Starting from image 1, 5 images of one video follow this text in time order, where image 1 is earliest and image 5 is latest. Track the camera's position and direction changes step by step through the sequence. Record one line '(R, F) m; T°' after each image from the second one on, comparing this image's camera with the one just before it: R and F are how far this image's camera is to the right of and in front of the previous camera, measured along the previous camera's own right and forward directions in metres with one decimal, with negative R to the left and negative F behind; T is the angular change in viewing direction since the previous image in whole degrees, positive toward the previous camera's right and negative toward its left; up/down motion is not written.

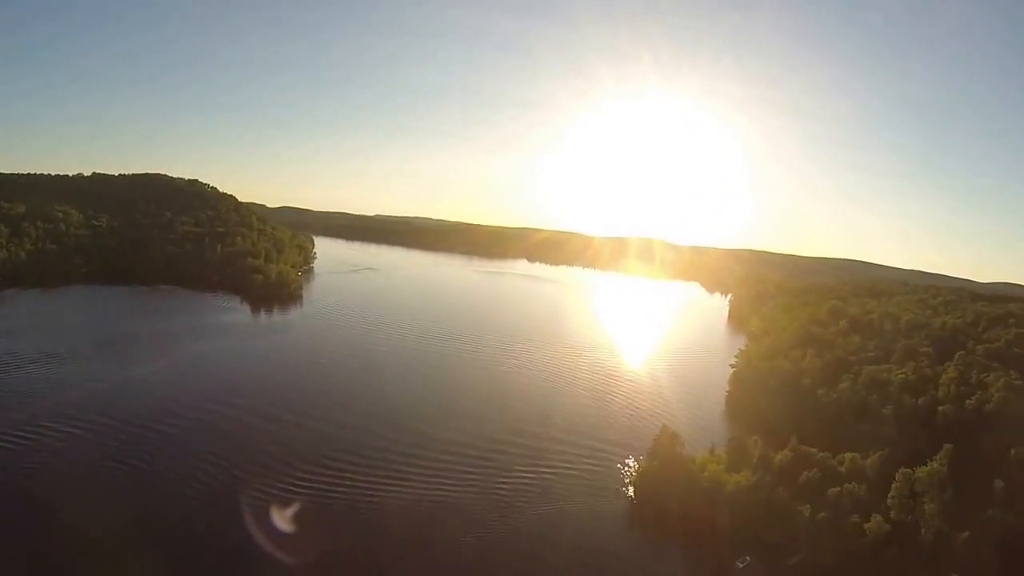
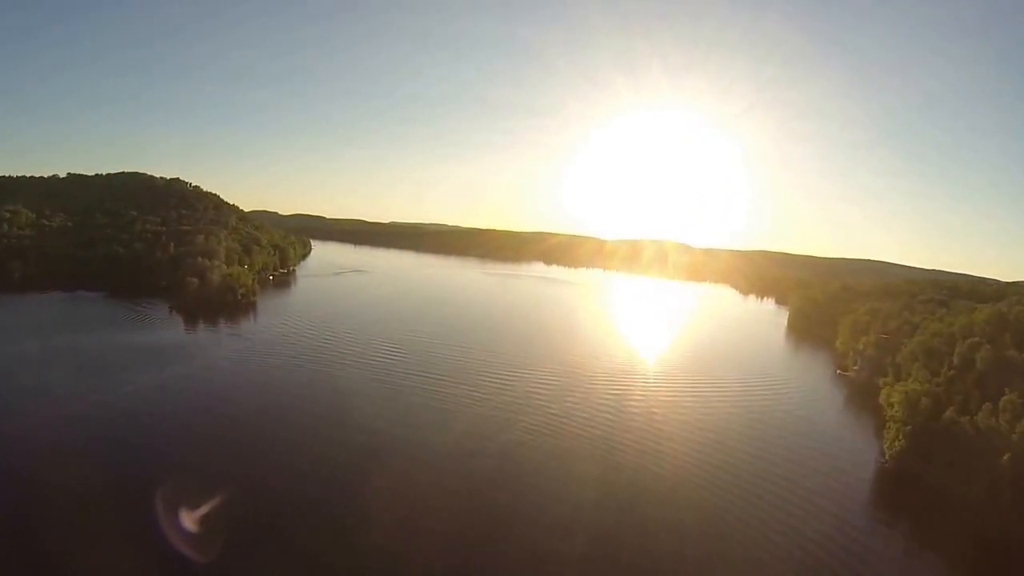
(+0.2, +7.7) m; -1°
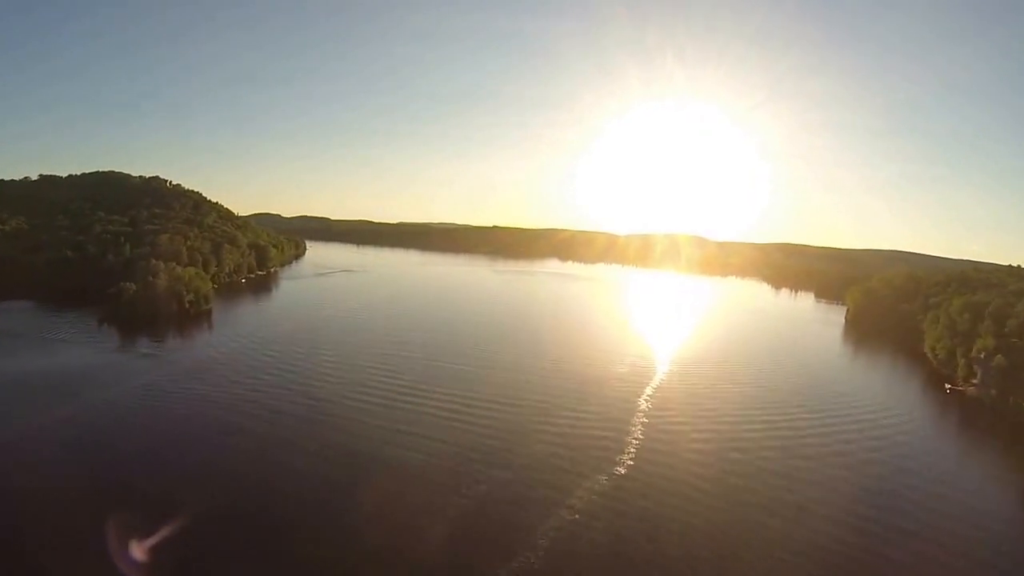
(0.0, +5.3) m; -1°
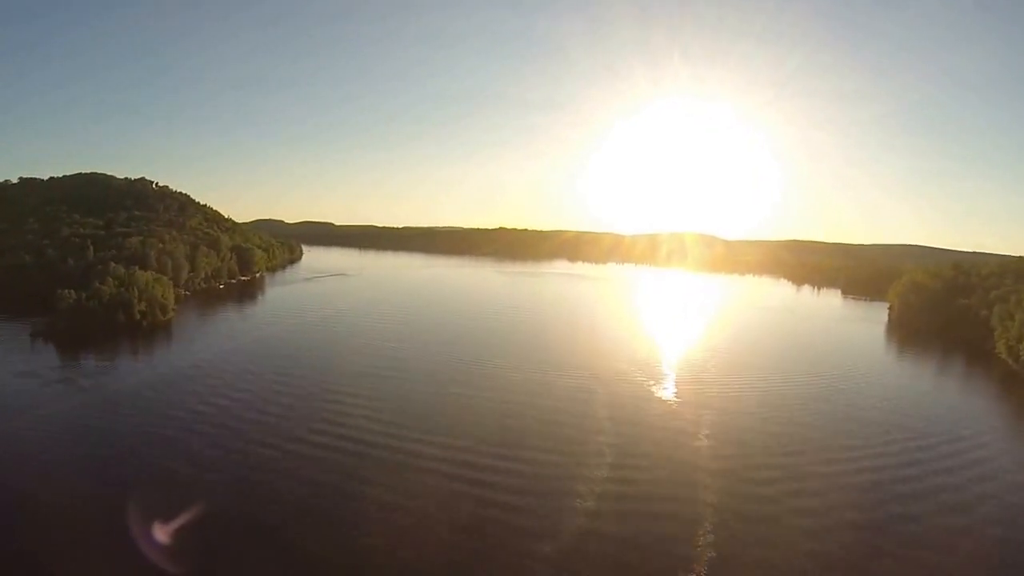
(0.0, +3.3) m; 0°
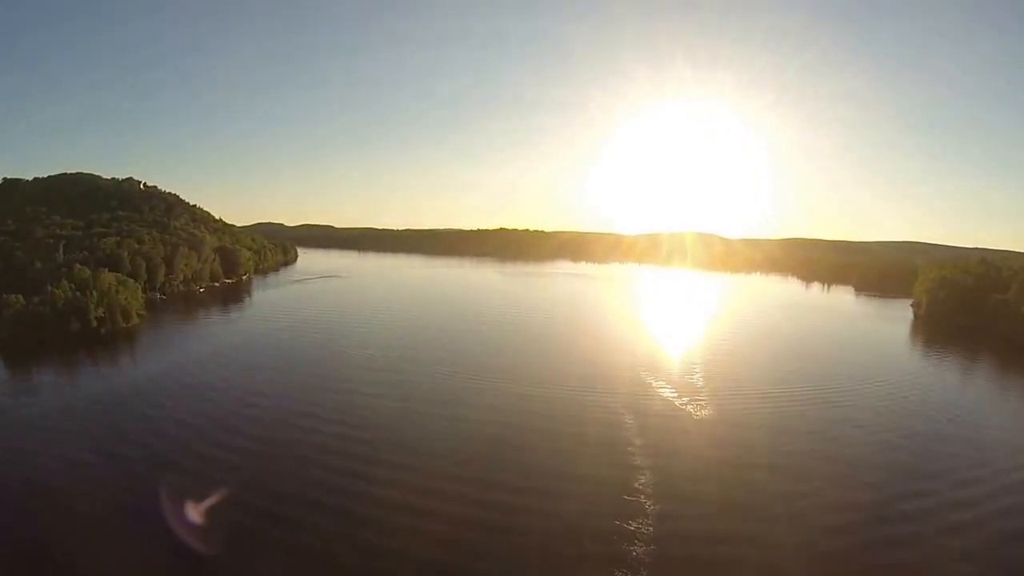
(0.0, +2.1) m; 0°
